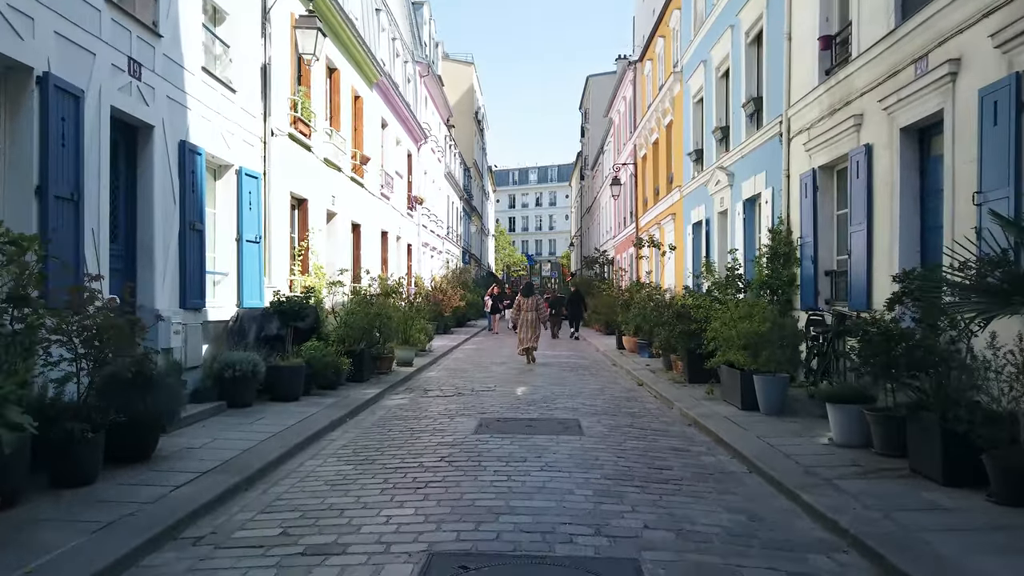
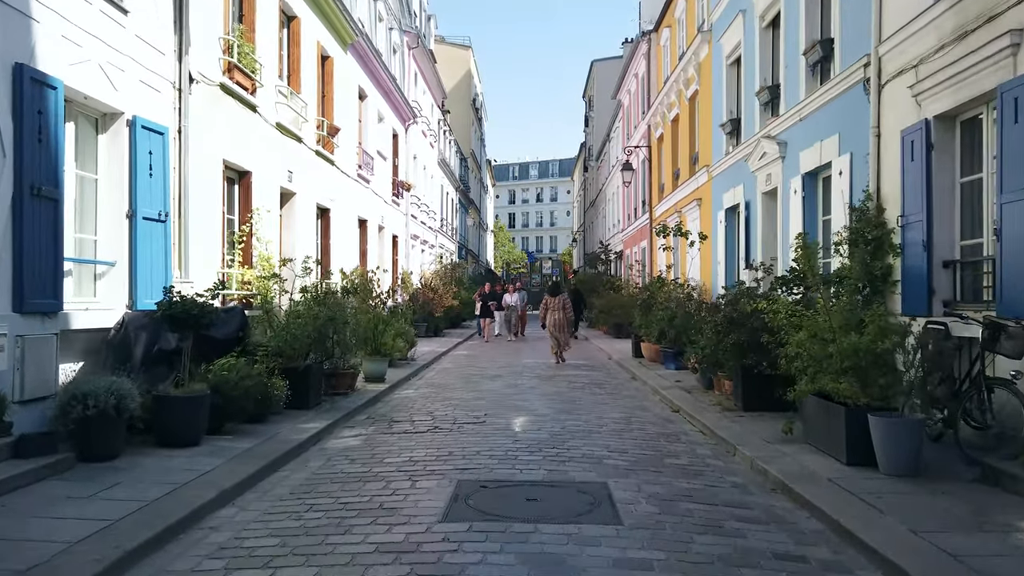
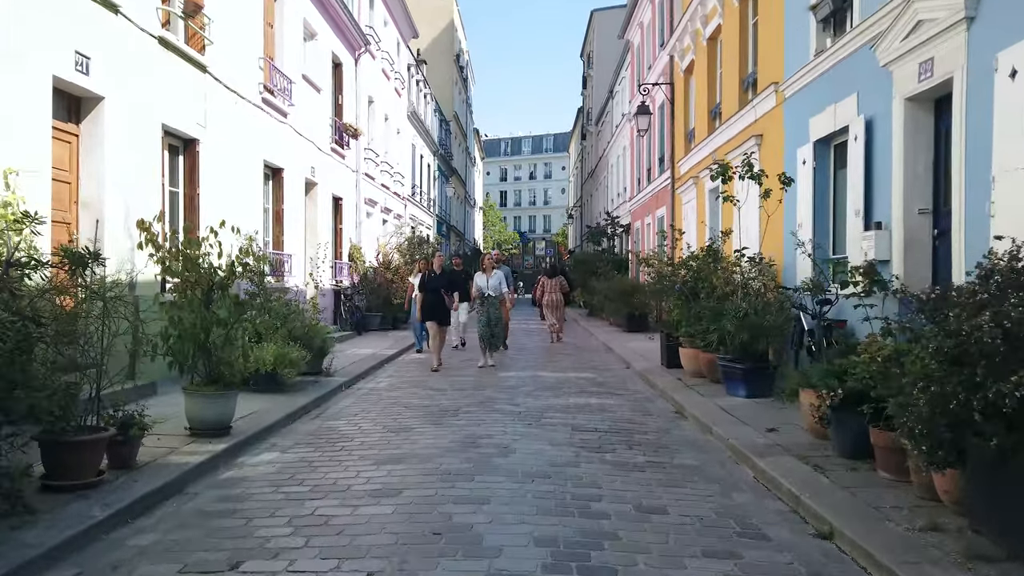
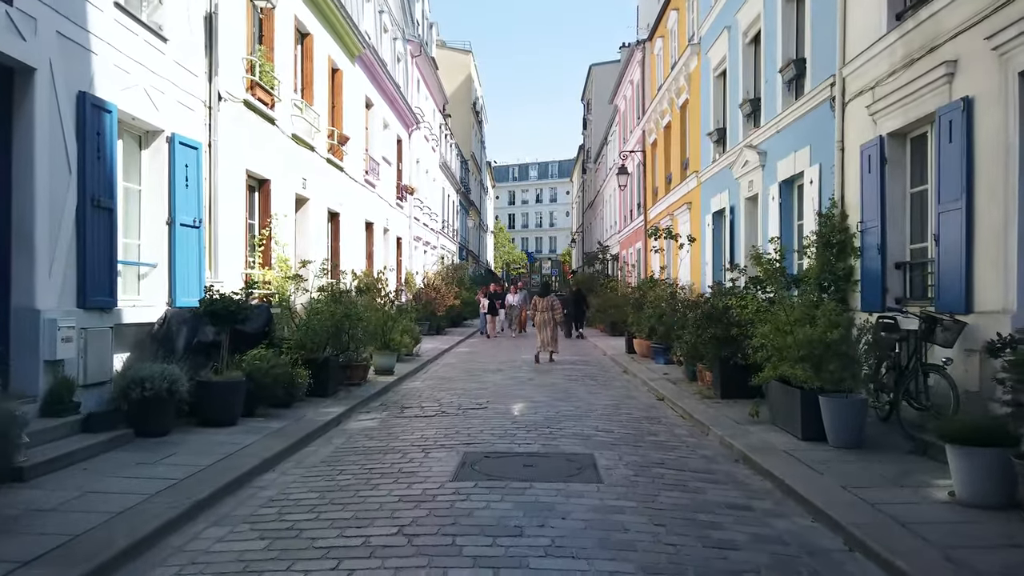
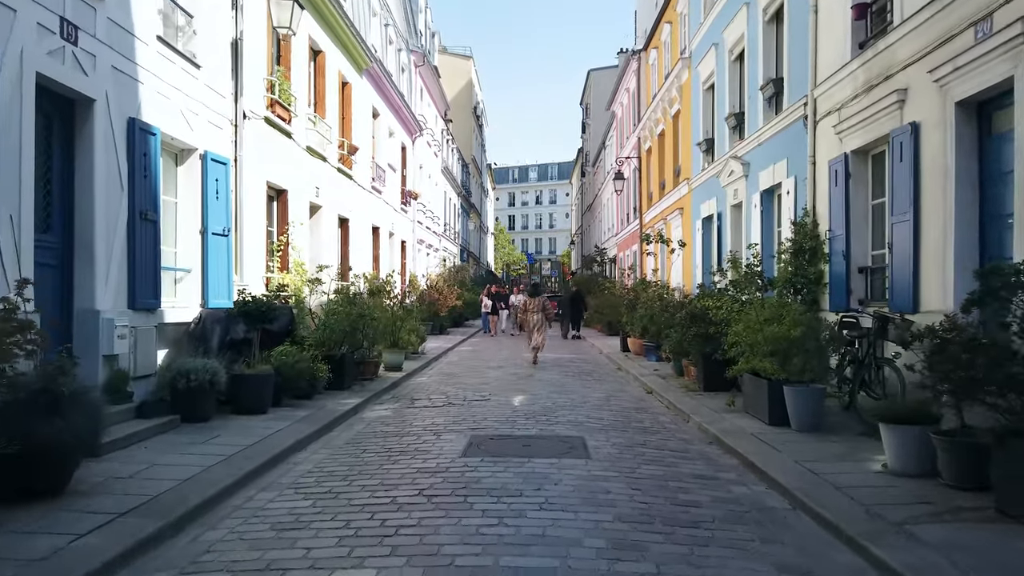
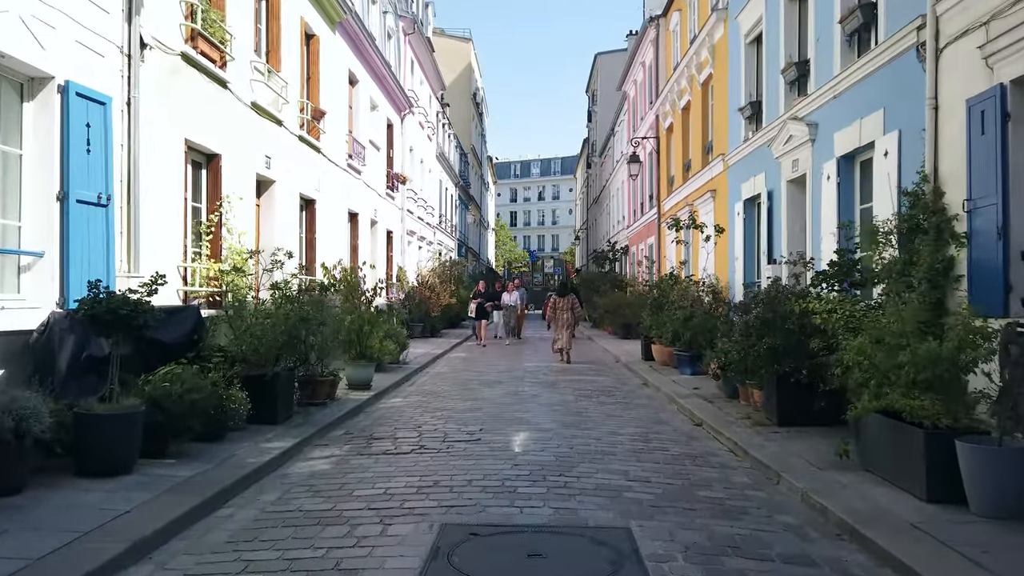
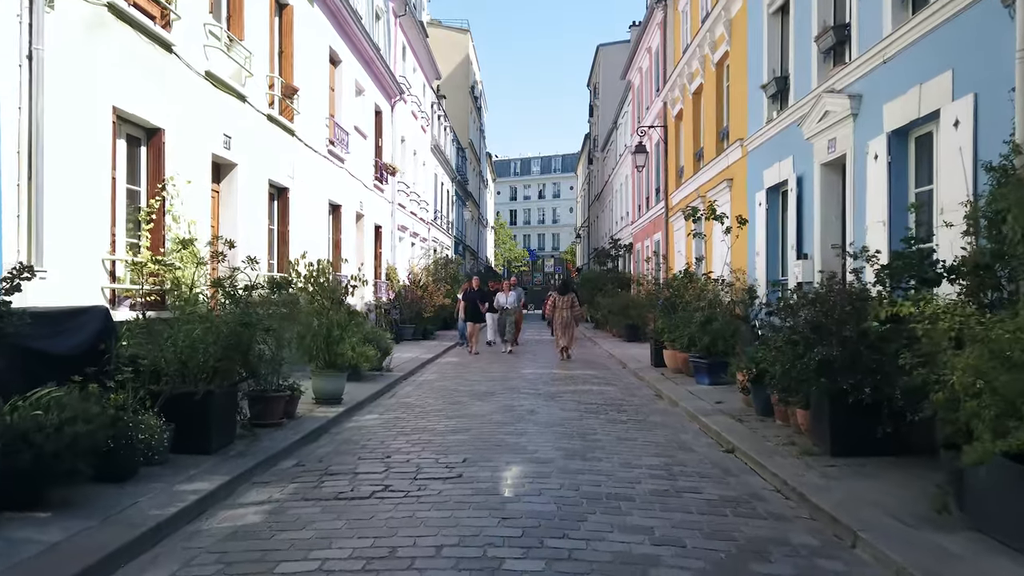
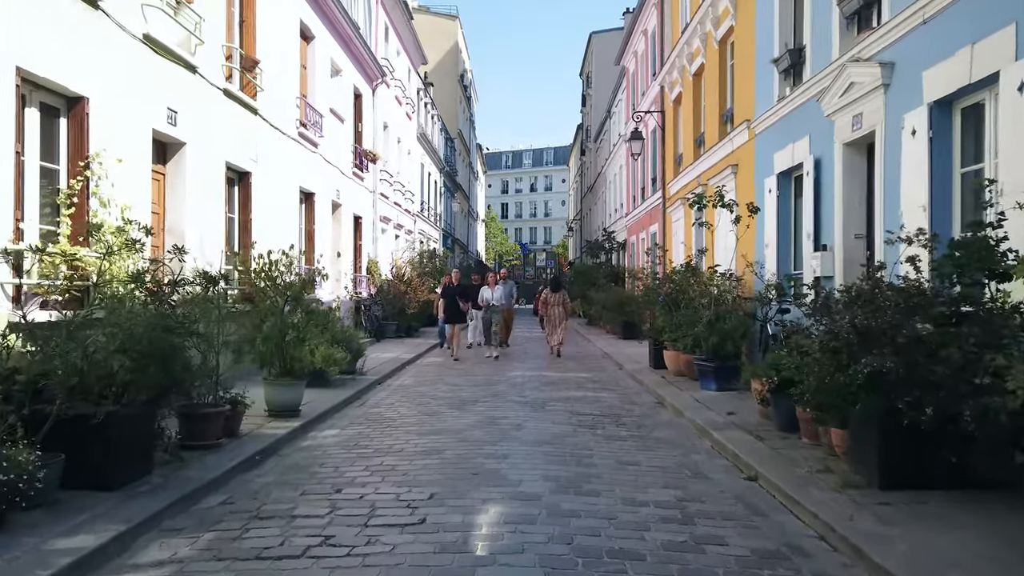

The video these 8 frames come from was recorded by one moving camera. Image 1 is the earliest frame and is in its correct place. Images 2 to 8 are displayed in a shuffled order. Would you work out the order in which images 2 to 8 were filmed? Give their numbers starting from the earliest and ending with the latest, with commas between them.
5, 4, 2, 6, 7, 8, 3
